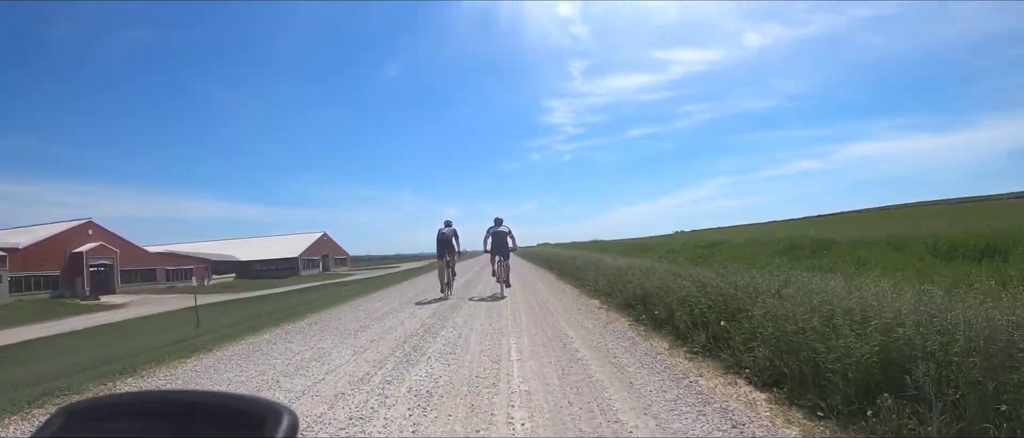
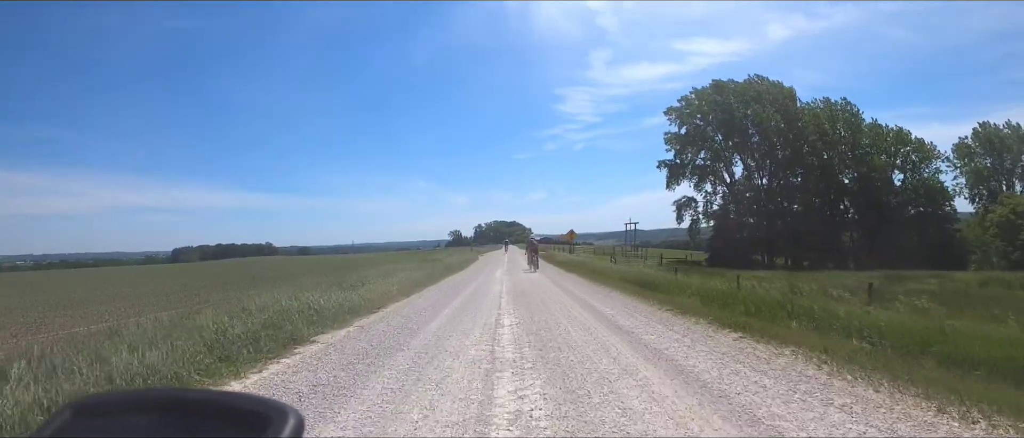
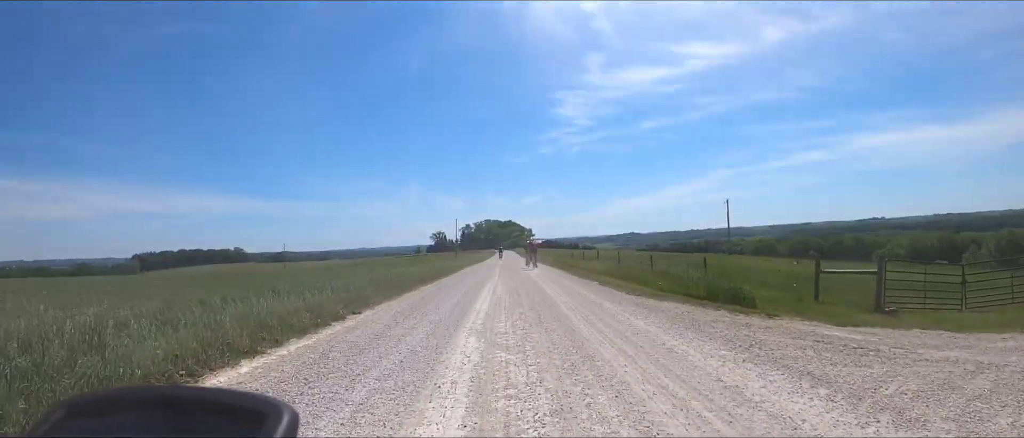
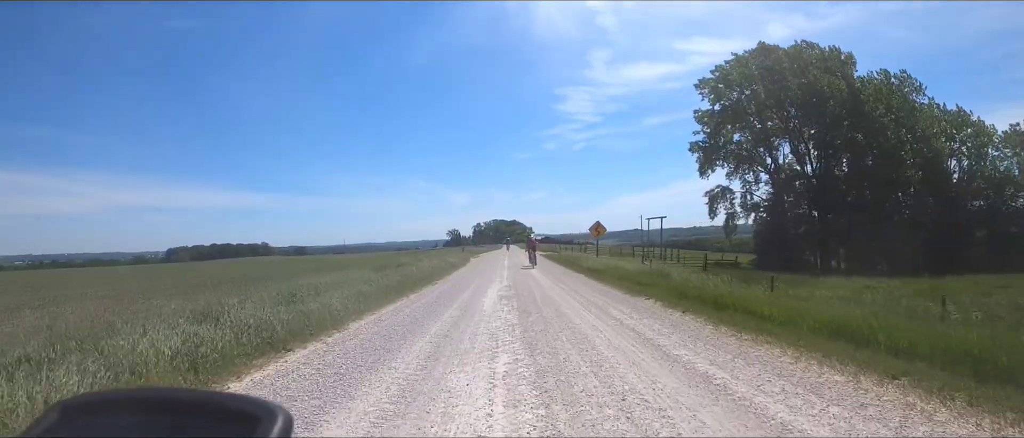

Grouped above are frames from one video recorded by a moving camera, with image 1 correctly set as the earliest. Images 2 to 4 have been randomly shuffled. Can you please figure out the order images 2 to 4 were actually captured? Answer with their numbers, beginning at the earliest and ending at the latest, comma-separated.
2, 4, 3
